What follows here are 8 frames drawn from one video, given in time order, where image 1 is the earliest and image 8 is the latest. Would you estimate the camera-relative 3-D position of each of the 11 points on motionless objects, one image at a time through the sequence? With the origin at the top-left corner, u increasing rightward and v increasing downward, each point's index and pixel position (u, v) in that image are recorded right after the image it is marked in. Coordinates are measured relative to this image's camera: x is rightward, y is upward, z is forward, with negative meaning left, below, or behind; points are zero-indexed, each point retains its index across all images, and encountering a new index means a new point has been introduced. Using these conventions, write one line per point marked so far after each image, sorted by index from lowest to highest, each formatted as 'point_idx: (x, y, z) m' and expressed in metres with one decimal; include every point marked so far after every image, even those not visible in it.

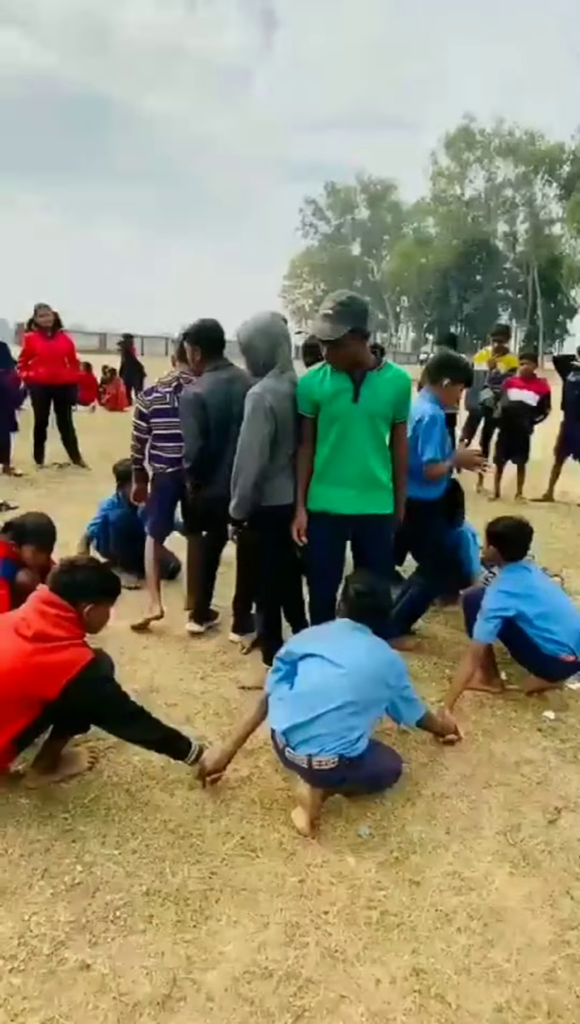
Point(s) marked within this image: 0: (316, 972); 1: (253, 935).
0: (+0.1, -2.0, +2.1) m
1: (-0.2, -1.9, +2.3) m
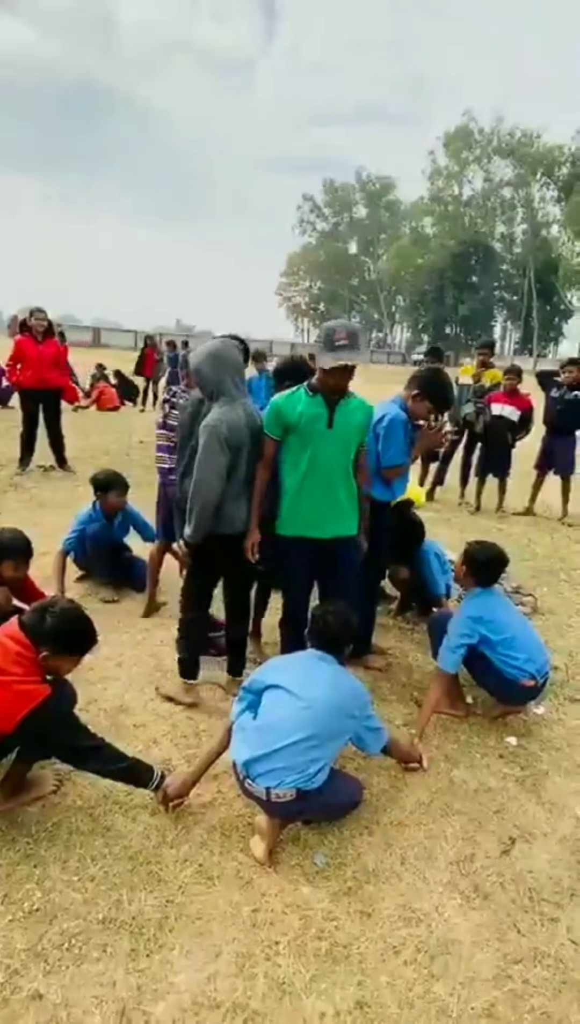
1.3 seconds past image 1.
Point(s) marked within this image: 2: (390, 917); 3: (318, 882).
0: (-0.1, -2.2, +2.2) m
1: (-0.4, -2.1, +2.4) m
2: (+0.5, -2.1, +2.6) m
3: (+0.2, -2.0, +2.8) m
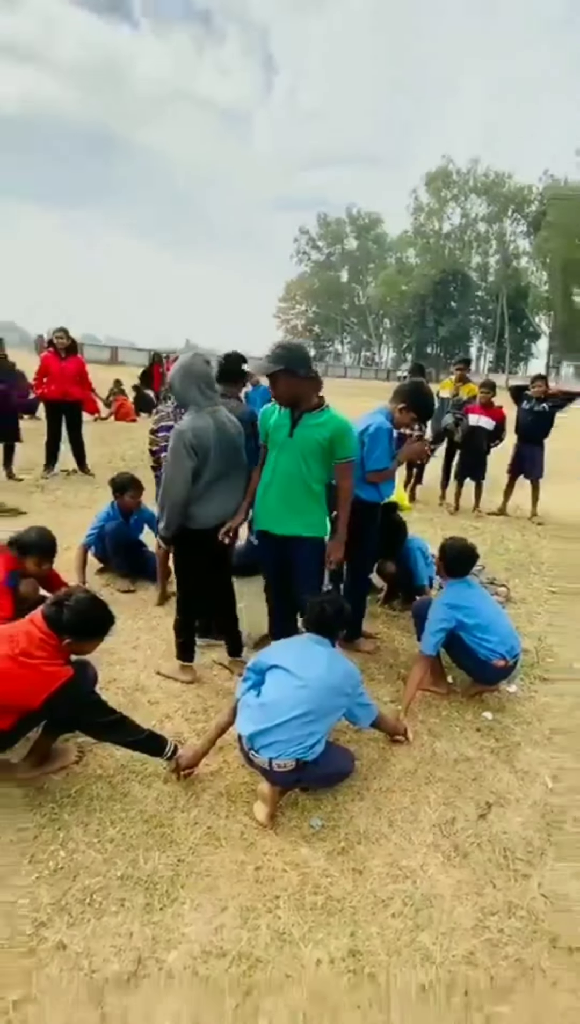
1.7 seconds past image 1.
0: (-0.1, -2.2, +2.4) m
1: (-0.4, -2.1, +2.6) m
2: (+0.5, -2.1, +2.8) m
3: (+0.2, -2.0, +3.0) m
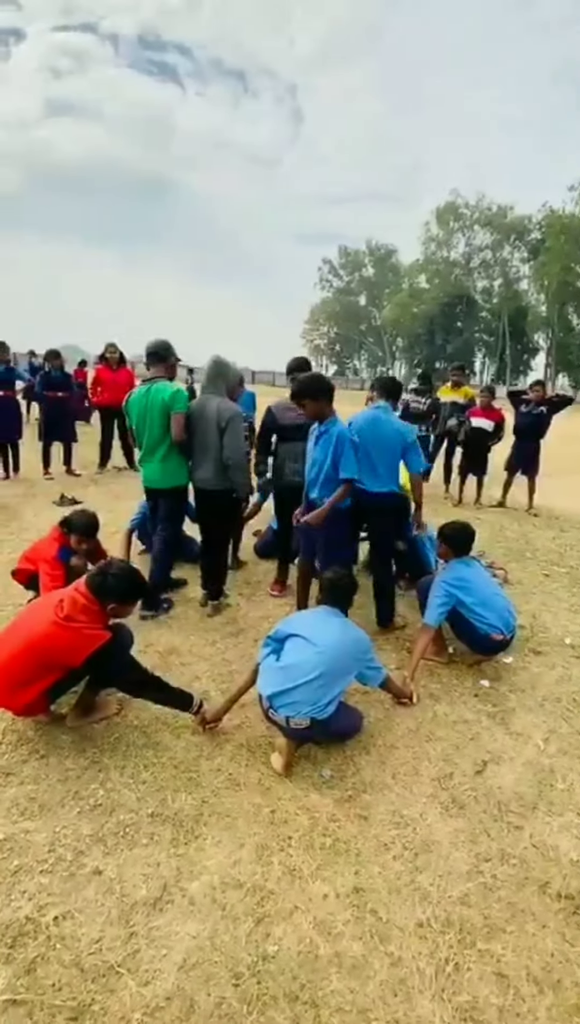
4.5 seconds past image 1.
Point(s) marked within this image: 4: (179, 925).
0: (-0.1, -2.0, +2.7) m
1: (-0.3, -2.0, +2.8) m
2: (+0.6, -1.9, +3.1) m
3: (+0.2, -1.8, +3.3) m
4: (-0.6, -2.1, +2.5) m
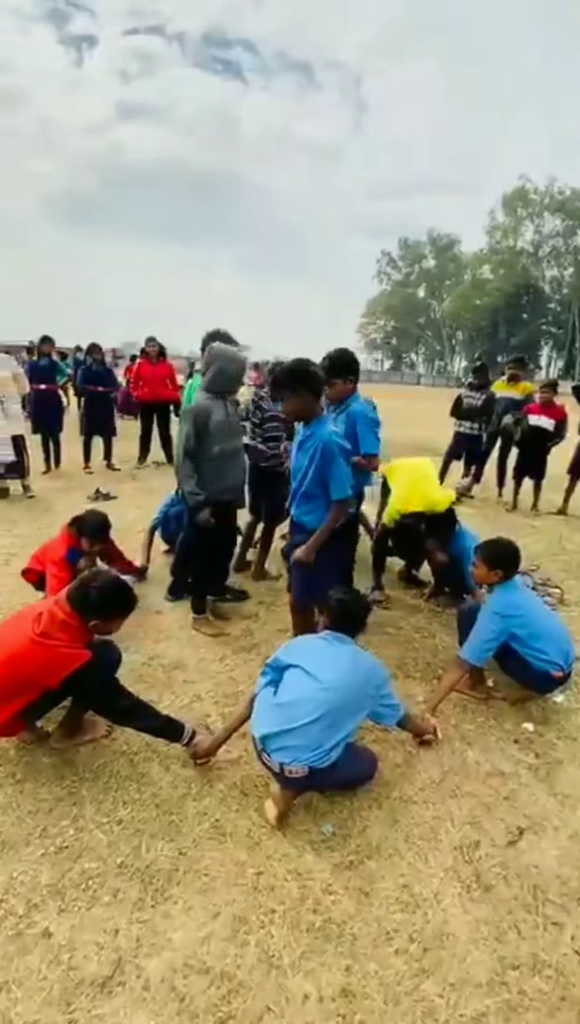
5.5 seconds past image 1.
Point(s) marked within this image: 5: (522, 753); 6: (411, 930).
0: (-0.2, -2.1, +2.2) m
1: (-0.4, -2.0, +2.4) m
2: (+0.5, -2.0, +2.6) m
3: (+0.2, -1.9, +2.8) m
4: (-0.7, -2.1, +2.1) m
5: (+1.7, -1.8, +3.6) m
6: (+0.6, -2.1, +2.4) m
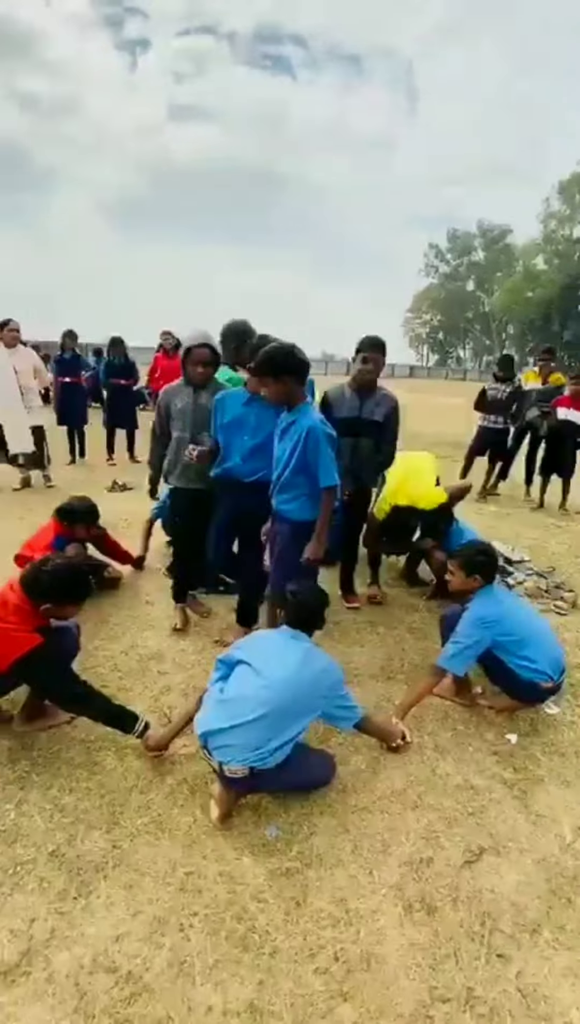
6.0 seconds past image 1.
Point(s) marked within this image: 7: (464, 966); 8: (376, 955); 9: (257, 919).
0: (-0.6, -2.0, +2.1) m
1: (-0.8, -1.9, +2.3) m
2: (+0.1, -2.0, +2.4) m
3: (-0.2, -1.9, +2.7) m
4: (-1.1, -2.1, +2.0) m
5: (+1.4, -1.7, +3.3) m
6: (+0.2, -2.0, +2.3) m
7: (+0.8, -2.1, +2.2) m
8: (+0.4, -2.0, +2.2) m
9: (-0.2, -2.0, +2.4) m
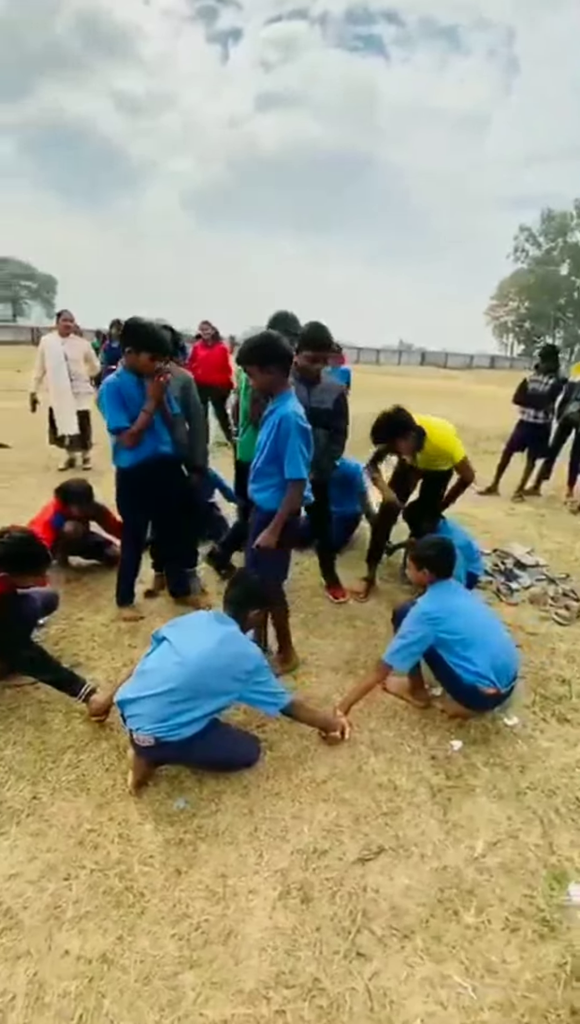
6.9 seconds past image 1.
0: (-1.2, -1.9, +2.3) m
1: (-1.4, -1.8, +2.6) m
2: (-0.5, -1.9, +2.5) m
3: (-0.7, -1.8, +2.8) m
4: (-1.7, -1.9, +2.3) m
5: (+0.9, -1.7, +3.2) m
6: (-0.4, -1.9, +2.3) m
7: (+0.1, -2.0, +2.2) m
8: (-0.3, -2.0, +2.3) m
9: (-0.8, -1.9, +2.5) m
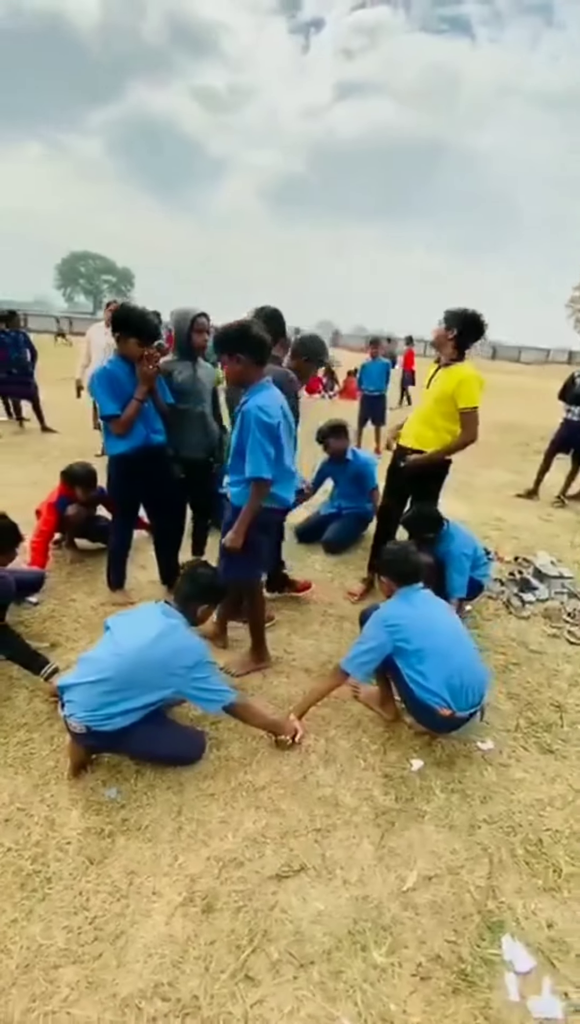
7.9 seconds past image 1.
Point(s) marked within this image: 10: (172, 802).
0: (-1.7, -1.8, +2.4) m
1: (-1.9, -1.7, +2.6) m
2: (-0.9, -1.8, +2.5) m
3: (-1.1, -1.7, +2.8) m
4: (-2.2, -1.8, +2.4) m
5: (+0.6, -1.7, +3.0) m
6: (-0.9, -1.9, +2.3) m
7: (-0.4, -2.0, +2.1) m
8: (-0.7, -1.9, +2.2) m
9: (-1.2, -1.8, +2.5) m
10: (-0.7, -1.7, +2.8) m
